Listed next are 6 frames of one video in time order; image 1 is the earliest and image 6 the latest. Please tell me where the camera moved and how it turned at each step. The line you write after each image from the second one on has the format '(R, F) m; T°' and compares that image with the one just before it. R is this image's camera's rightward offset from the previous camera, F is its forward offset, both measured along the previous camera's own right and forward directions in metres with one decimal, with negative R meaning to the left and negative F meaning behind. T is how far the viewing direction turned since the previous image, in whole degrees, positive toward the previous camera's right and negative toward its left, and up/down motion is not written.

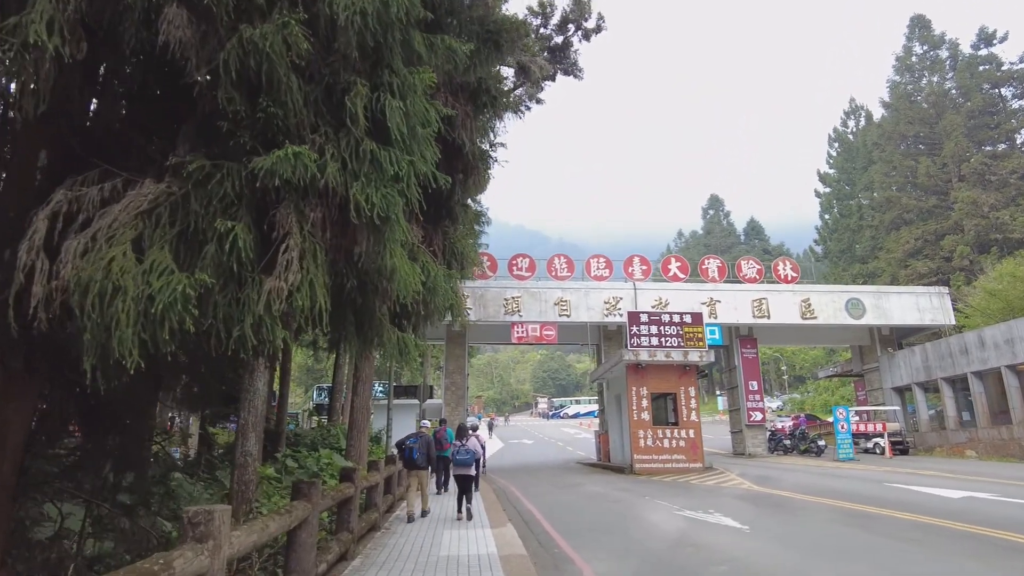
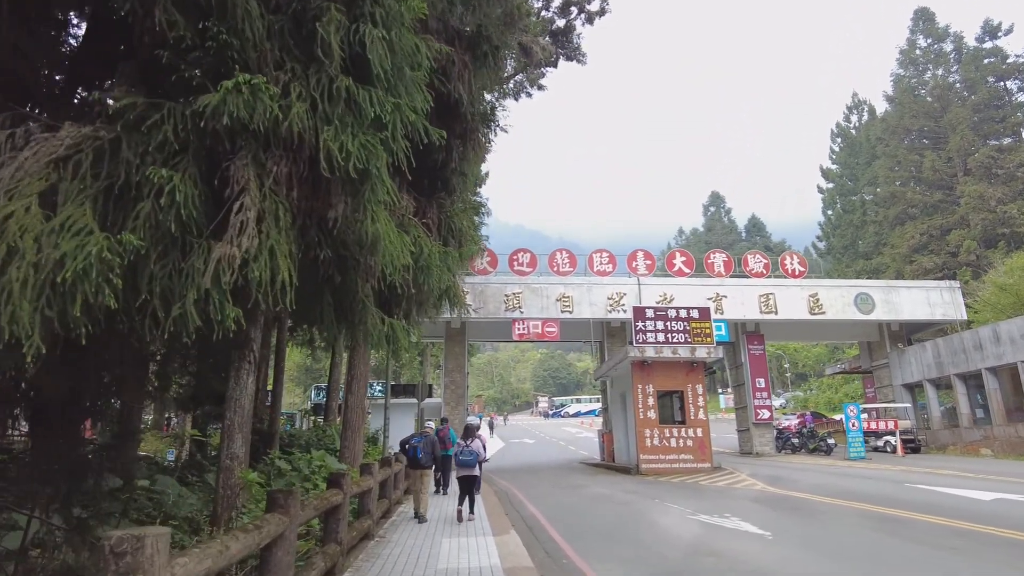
(0.0, +0.5) m; 0°
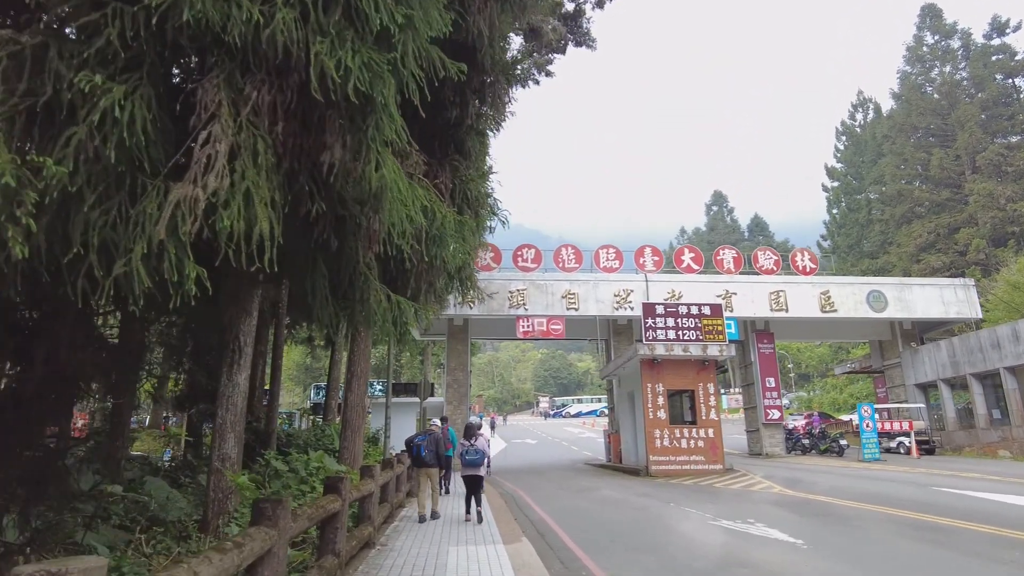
(-0.1, +0.4) m; 0°
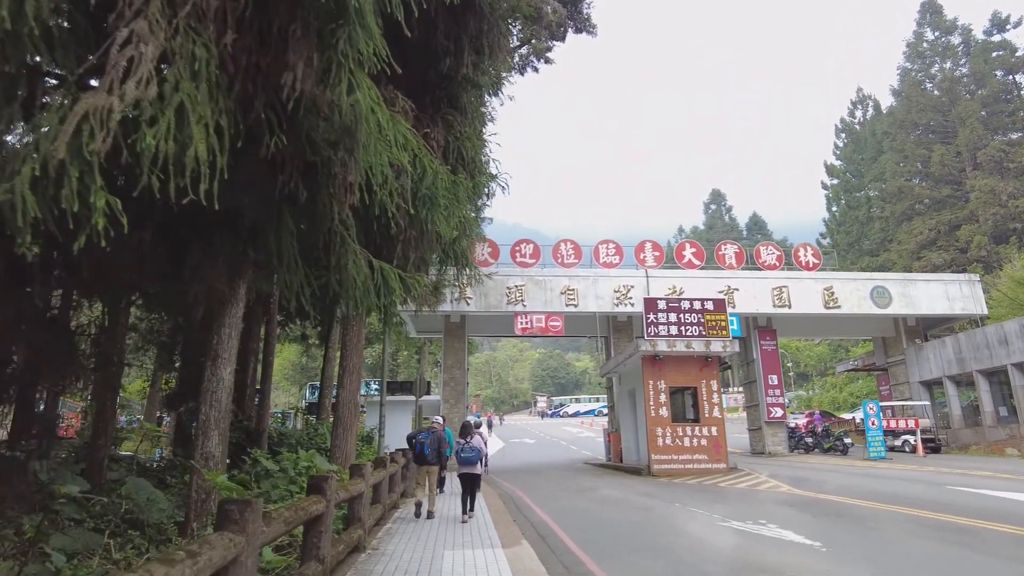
(0.0, +0.3) m; 0°
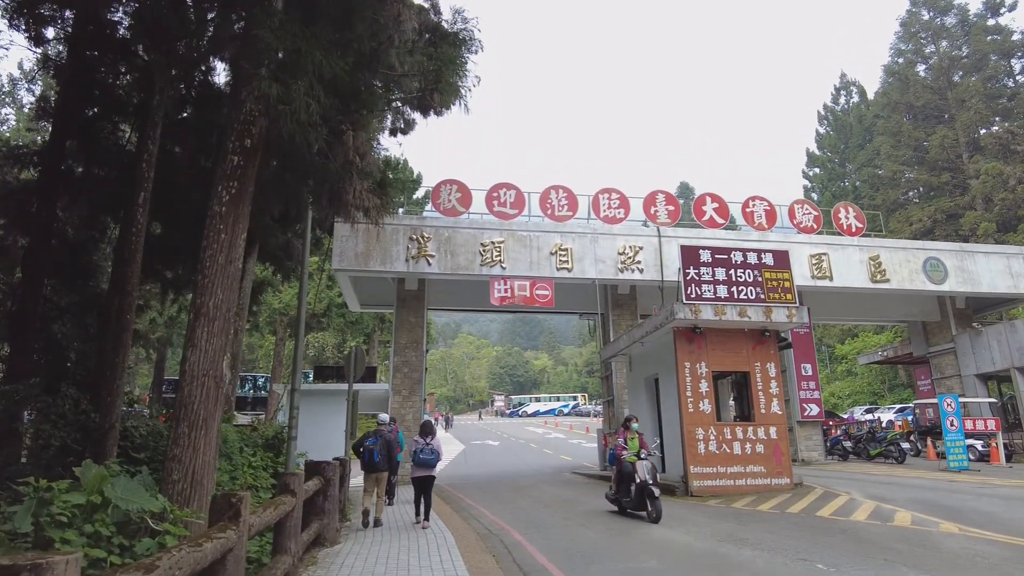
(-0.4, +3.9) m; +4°
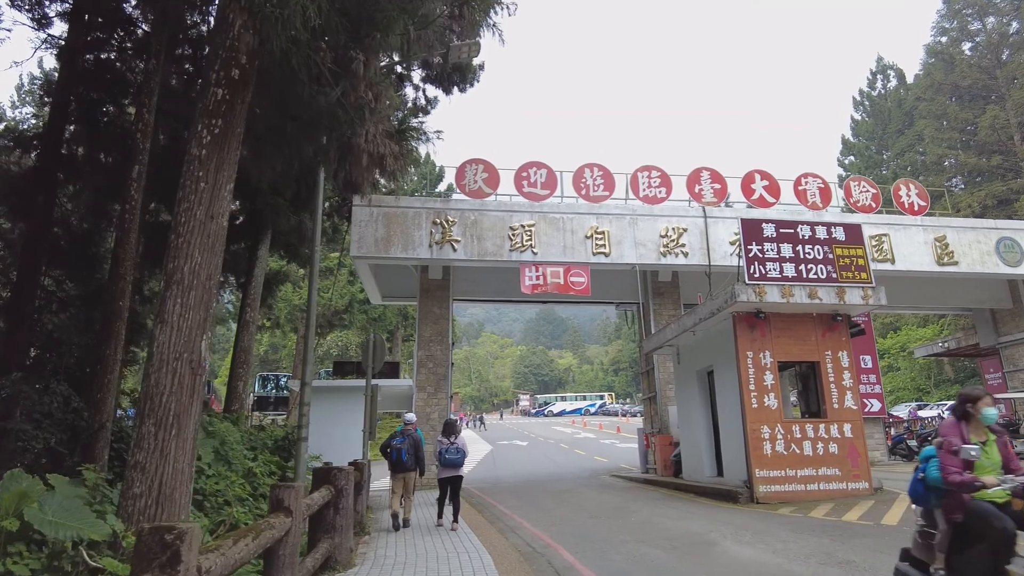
(-0.2, +1.0) m; -2°
